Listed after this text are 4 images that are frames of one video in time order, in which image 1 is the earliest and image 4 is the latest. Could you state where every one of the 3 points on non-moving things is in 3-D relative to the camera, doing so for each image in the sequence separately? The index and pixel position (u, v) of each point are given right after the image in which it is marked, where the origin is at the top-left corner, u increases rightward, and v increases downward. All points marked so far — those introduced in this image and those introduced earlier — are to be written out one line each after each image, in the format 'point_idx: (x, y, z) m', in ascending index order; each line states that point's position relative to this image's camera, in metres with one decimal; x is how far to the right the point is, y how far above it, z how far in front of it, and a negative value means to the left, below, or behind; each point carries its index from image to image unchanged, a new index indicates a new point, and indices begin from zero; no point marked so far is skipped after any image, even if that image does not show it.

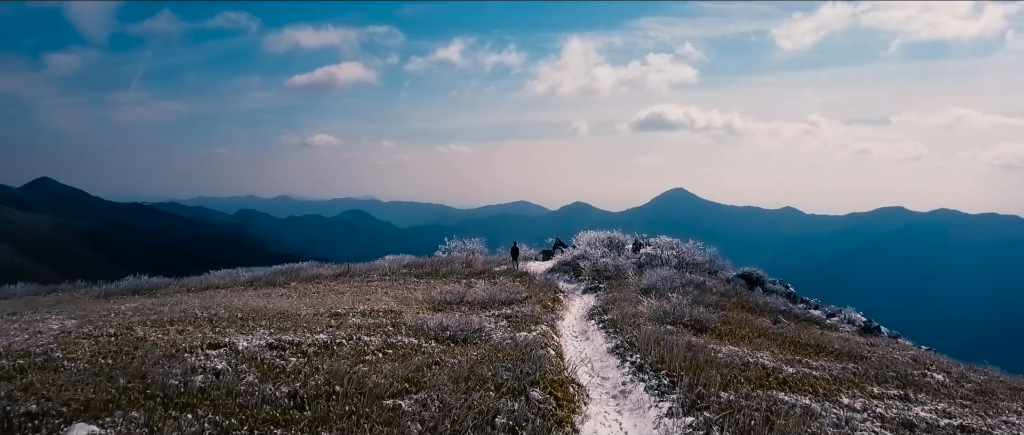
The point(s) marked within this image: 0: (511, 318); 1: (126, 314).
0: (+0.3, -3.7, +18.2) m
1: (-14.0, -3.5, +19.2) m
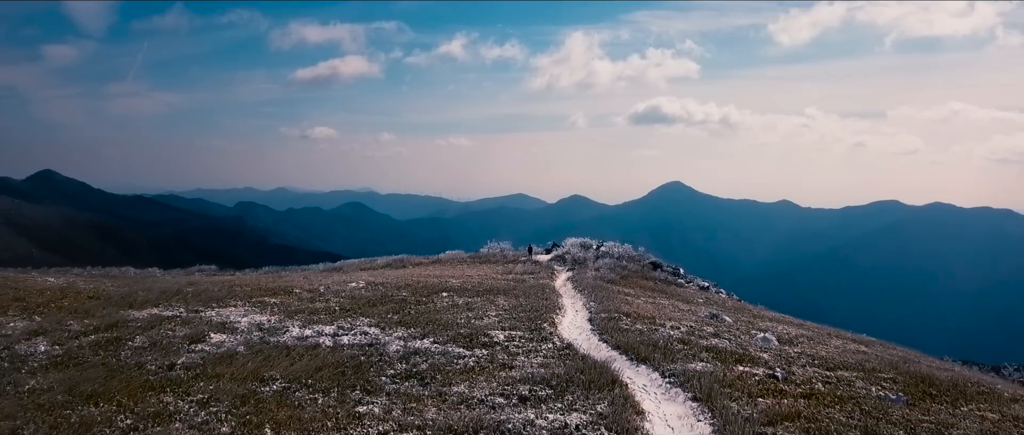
0: (+2.4, -5.5, +45.9) m
1: (-11.9, -5.4, +46.8) m
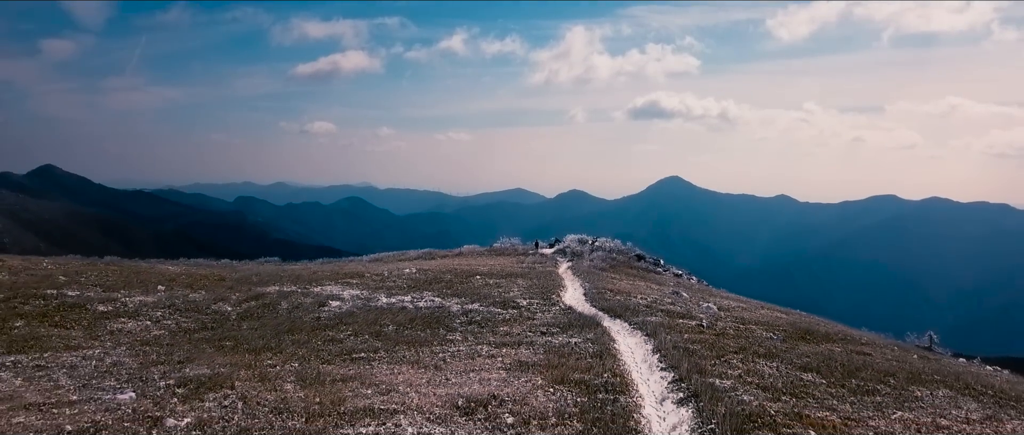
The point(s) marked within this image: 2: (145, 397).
0: (+3.9, -5.7, +58.7) m
1: (-10.4, -5.6, +59.6) m
2: (-14.3, -7.0, +19.7) m
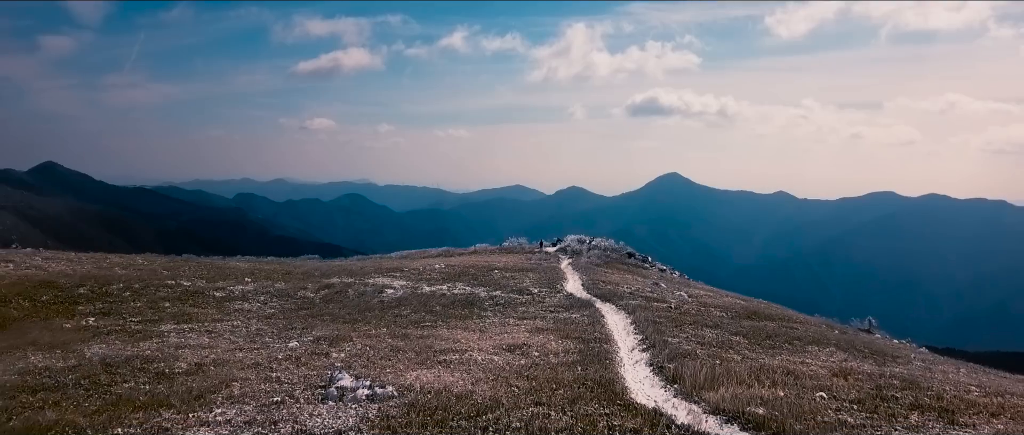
0: (+5.3, -6.3, +70.0) m
1: (-9.0, -6.1, +70.9) m
2: (-12.9, -7.9, +31.0) m
